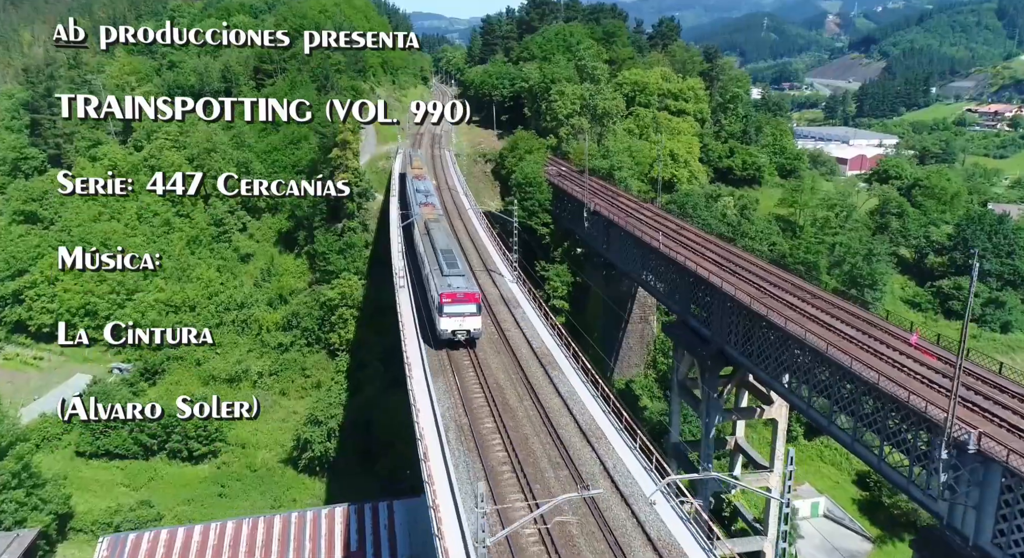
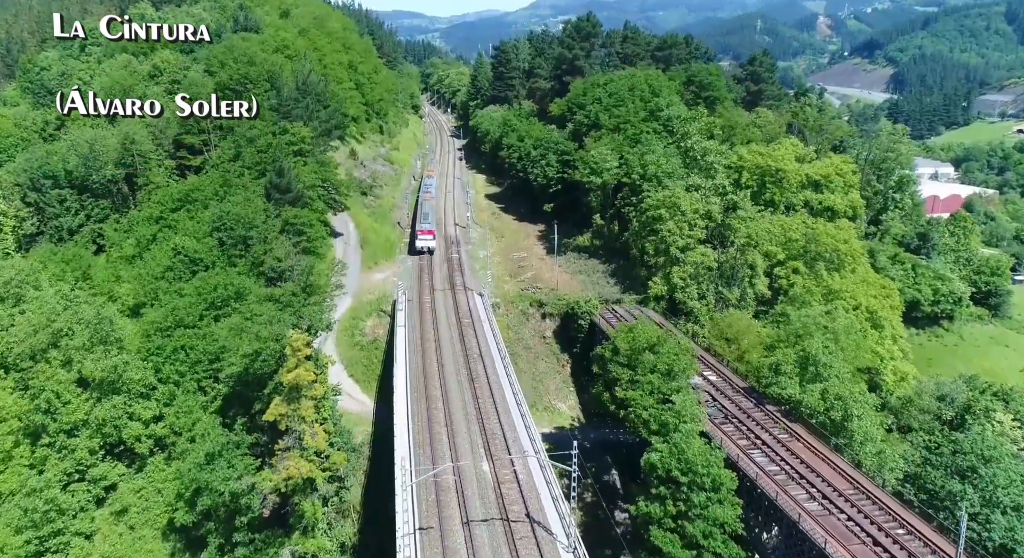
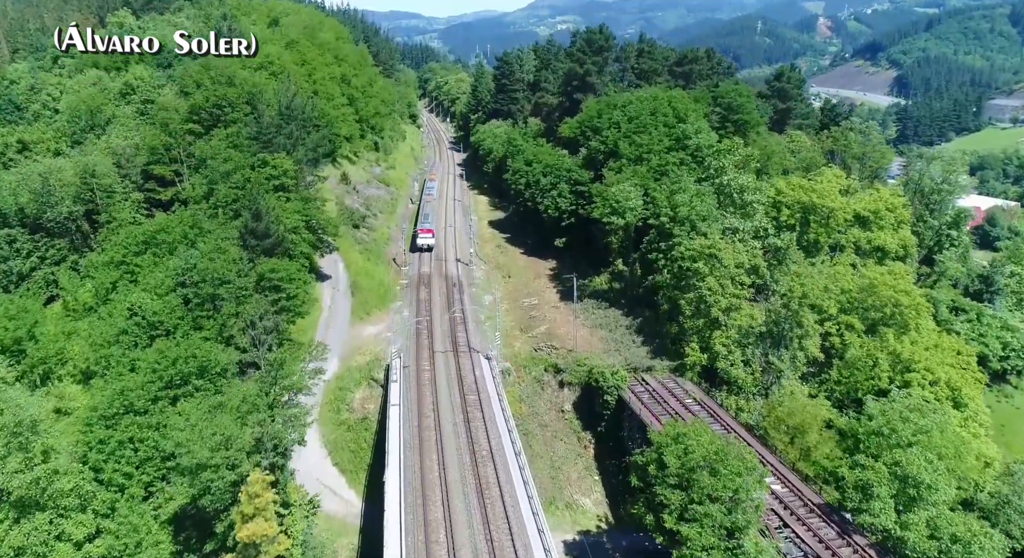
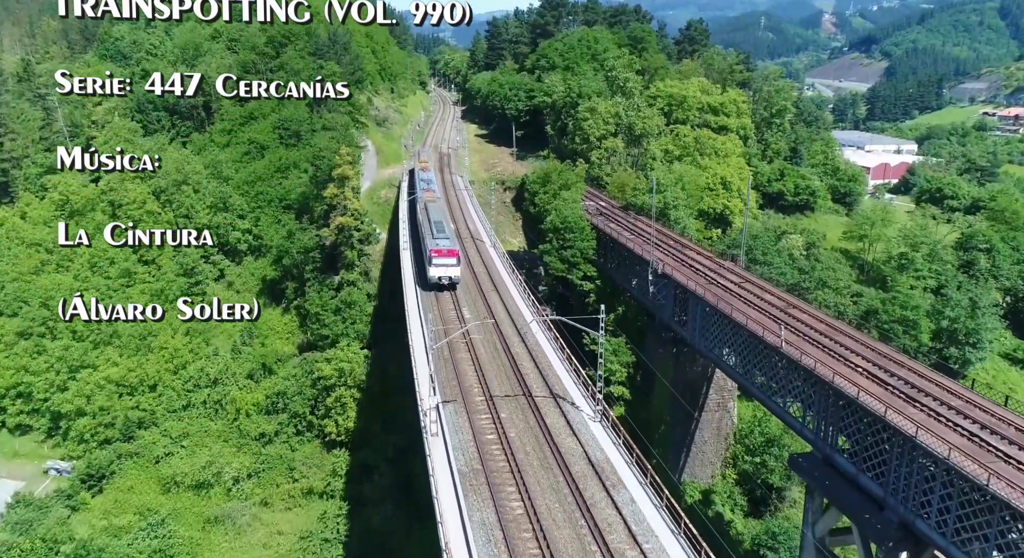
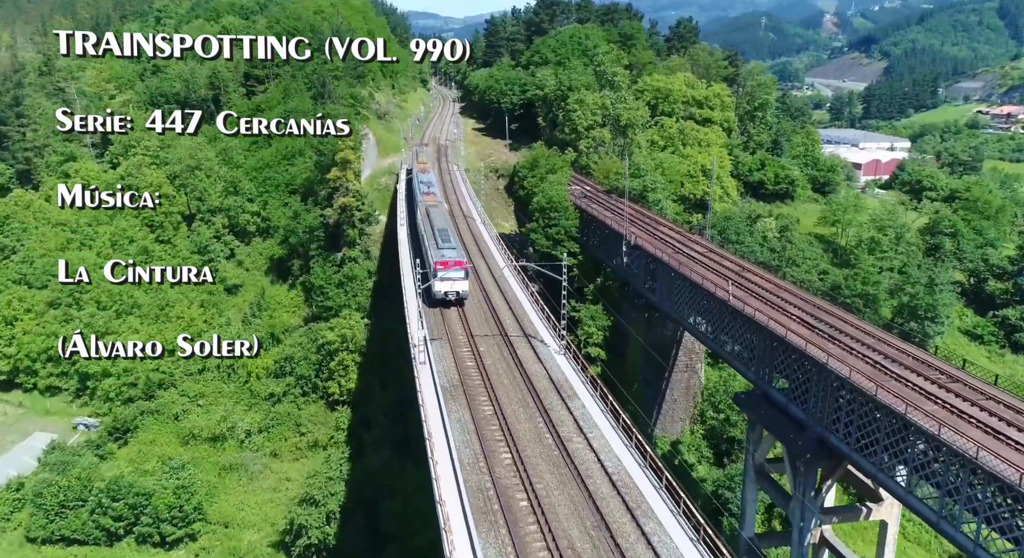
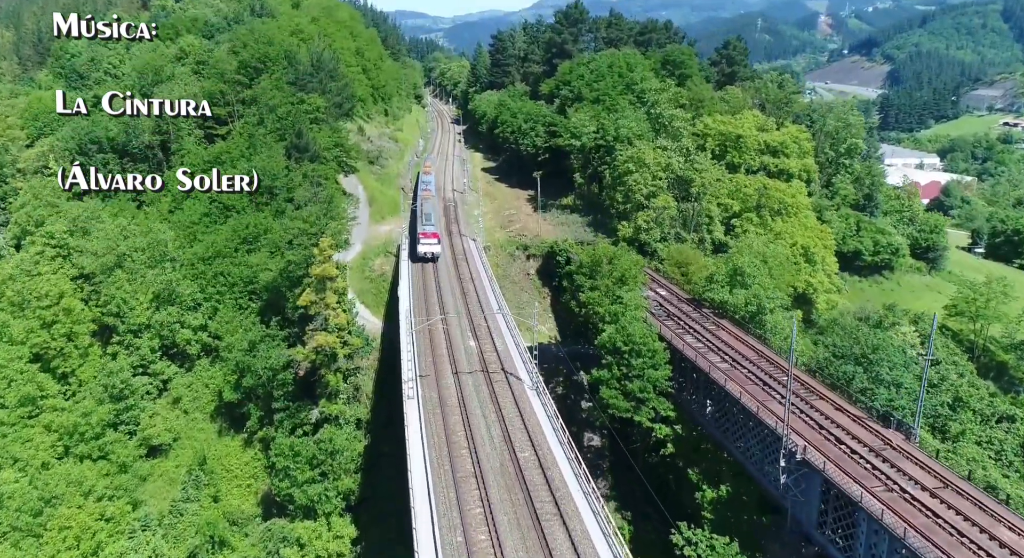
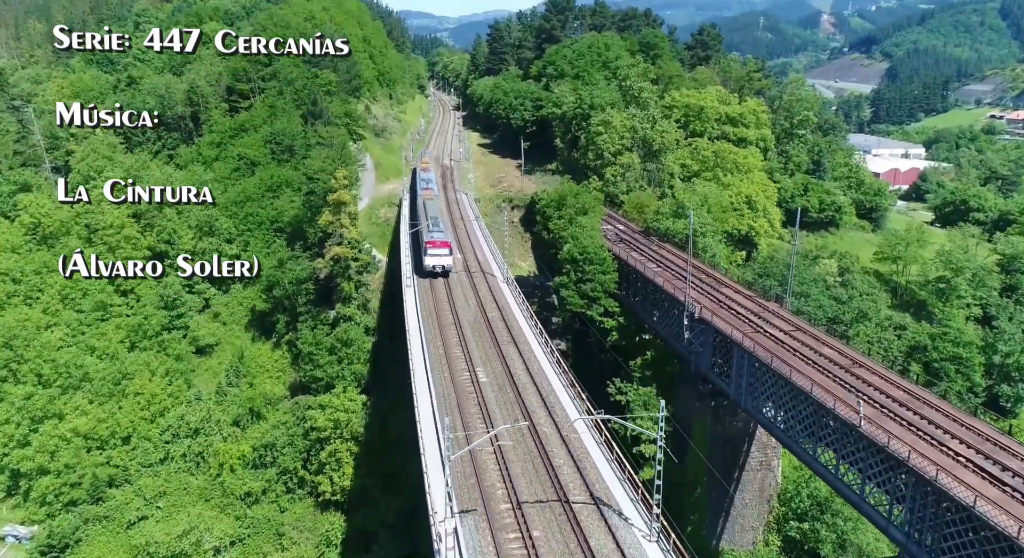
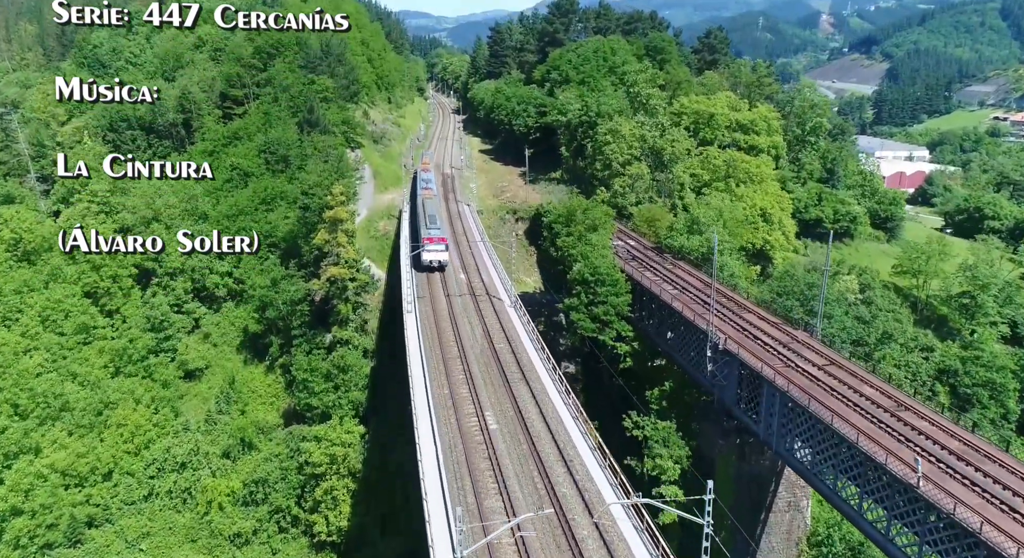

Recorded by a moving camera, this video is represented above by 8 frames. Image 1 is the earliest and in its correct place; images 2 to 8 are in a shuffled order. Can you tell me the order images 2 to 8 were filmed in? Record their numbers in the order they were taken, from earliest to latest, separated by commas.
5, 4, 7, 8, 6, 2, 3
